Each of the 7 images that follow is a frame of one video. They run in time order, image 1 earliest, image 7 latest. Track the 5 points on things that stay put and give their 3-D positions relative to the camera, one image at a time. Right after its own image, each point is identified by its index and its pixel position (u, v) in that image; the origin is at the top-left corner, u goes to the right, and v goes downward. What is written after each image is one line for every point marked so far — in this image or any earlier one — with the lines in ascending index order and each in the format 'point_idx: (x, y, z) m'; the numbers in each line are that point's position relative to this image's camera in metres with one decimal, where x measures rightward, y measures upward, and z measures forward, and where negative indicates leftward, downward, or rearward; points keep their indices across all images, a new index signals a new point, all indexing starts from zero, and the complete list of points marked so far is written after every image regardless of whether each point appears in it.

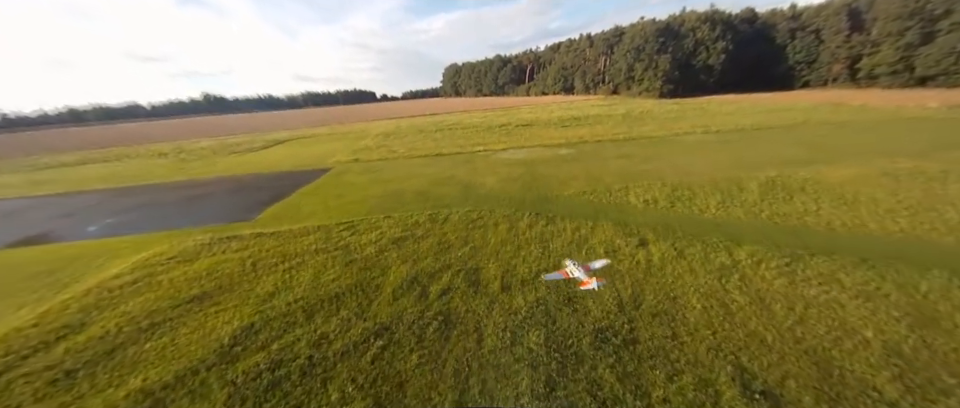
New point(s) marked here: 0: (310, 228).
0: (-6.1, -0.8, +10.6) m
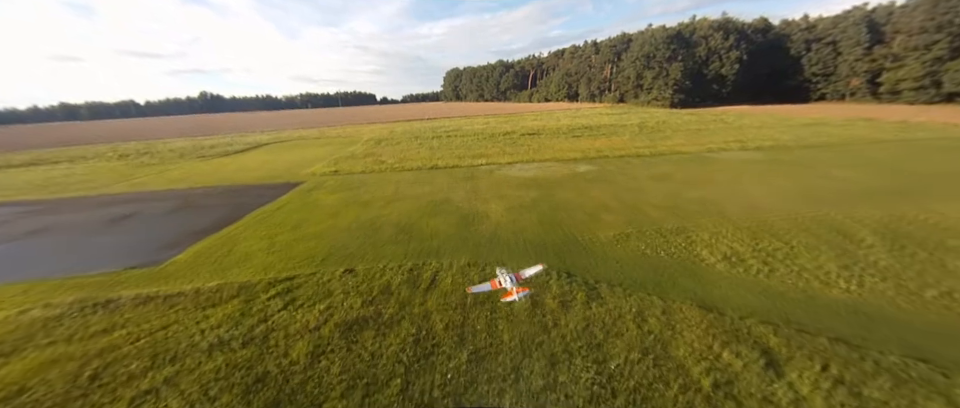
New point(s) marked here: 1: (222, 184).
0: (-6.1, -2.0, +7.0) m
1: (-15.4, +1.2, +17.5) m
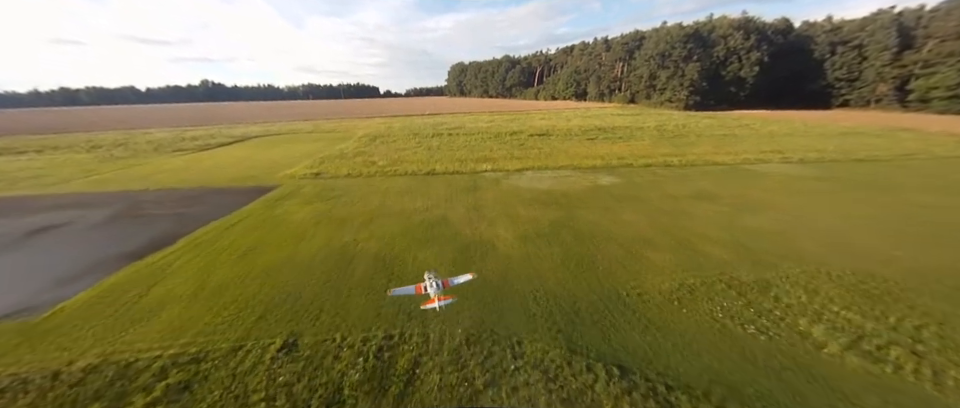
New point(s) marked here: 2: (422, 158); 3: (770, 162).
0: (-6.0, -2.7, +4.6) m
1: (-15.1, +0.9, +15.0) m
2: (-3.8, +3.0, +19.2) m
3: (+17.5, +2.5, +17.7) m
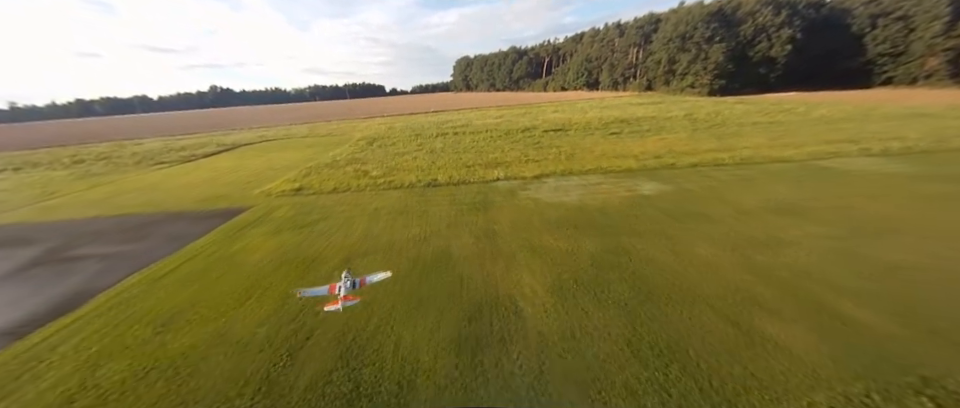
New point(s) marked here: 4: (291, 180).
0: (-5.7, -3.7, +2.1) m
1: (-14.7, -0.3, +12.8) m
2: (-3.2, +2.2, +16.6) m
3: (+18.0, +2.3, +14.4) m
4: (-9.9, +1.3, +15.4) m
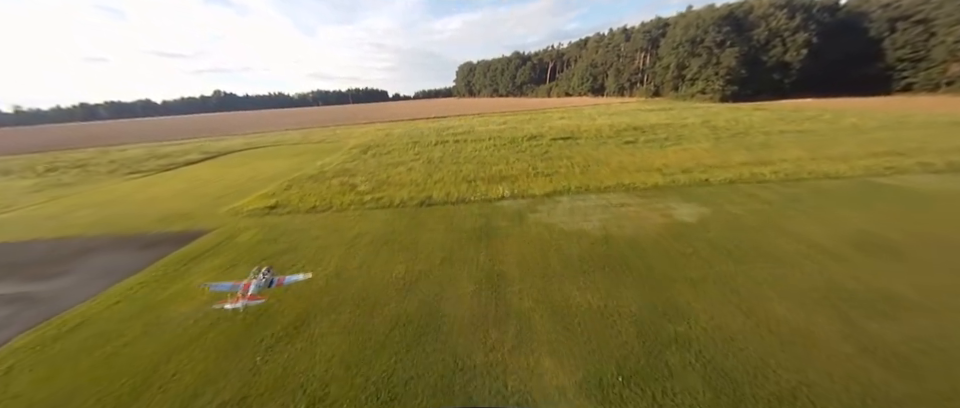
0: (-5.8, -4.4, +0.2) m
1: (-14.6, -1.0, +11.0) m
2: (-3.1, +1.3, +14.8) m
3: (+18.1, +1.3, +12.4) m
4: (-9.8, +0.4, +13.6) m
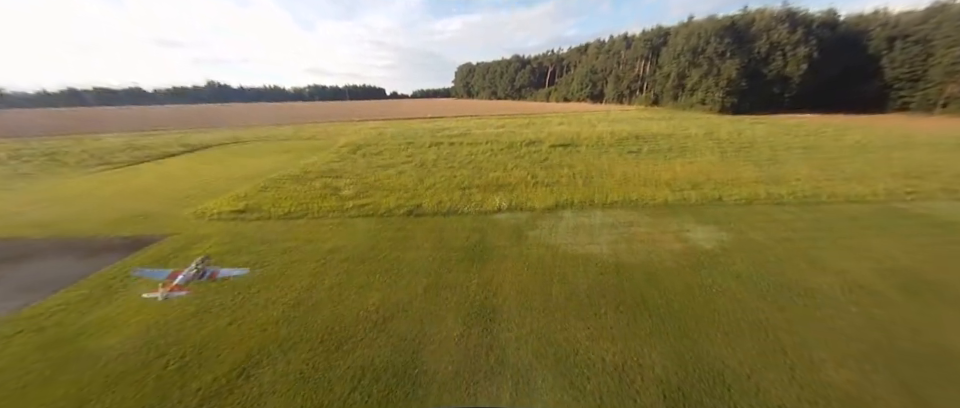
0: (-5.9, -4.6, -1.0) m
1: (-14.8, -1.0, +9.7) m
2: (-3.4, +1.0, +13.6) m
3: (+17.8, +0.3, +11.6) m
4: (-10.0, +0.3, +12.4) m
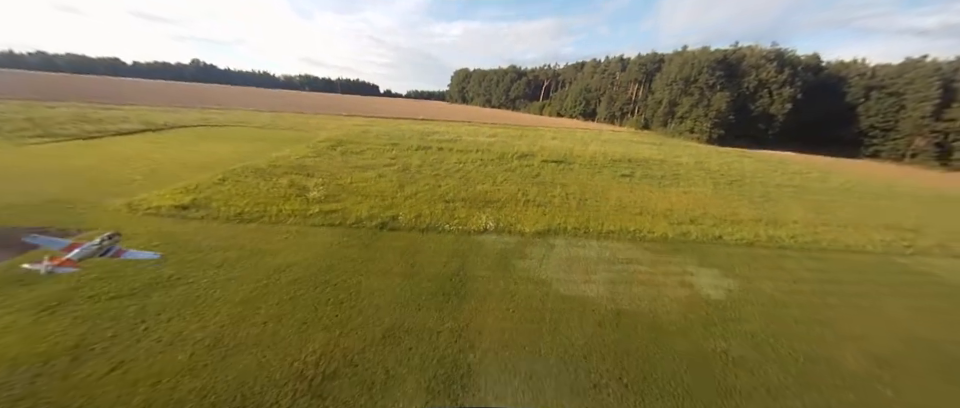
0: (-6.2, -4.4, -2.5) m
1: (-15.3, -0.3, +7.8) m
2: (-3.9, +0.6, +12.3) m
3: (+17.2, -1.9, +11.3) m
4: (-10.5, +0.5, +10.7) m
